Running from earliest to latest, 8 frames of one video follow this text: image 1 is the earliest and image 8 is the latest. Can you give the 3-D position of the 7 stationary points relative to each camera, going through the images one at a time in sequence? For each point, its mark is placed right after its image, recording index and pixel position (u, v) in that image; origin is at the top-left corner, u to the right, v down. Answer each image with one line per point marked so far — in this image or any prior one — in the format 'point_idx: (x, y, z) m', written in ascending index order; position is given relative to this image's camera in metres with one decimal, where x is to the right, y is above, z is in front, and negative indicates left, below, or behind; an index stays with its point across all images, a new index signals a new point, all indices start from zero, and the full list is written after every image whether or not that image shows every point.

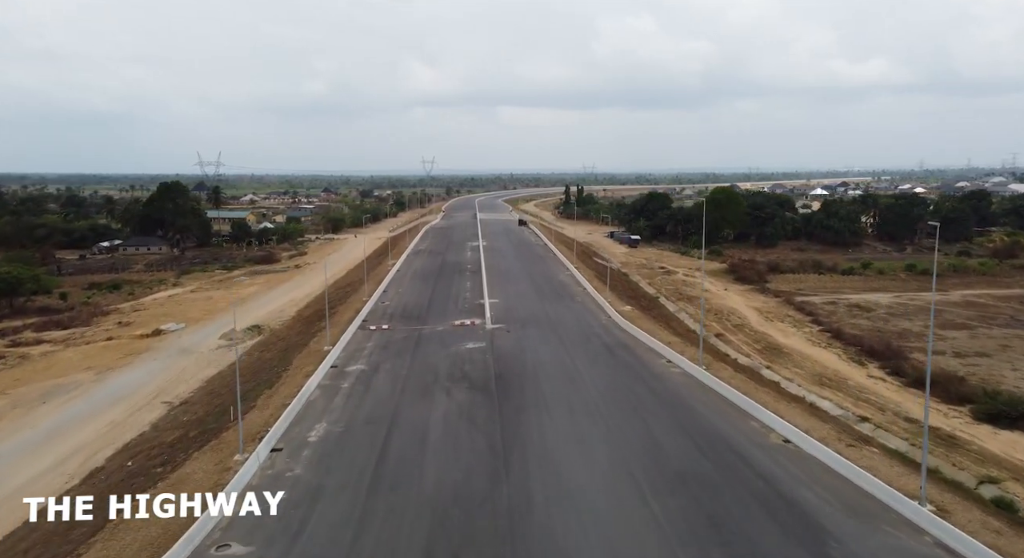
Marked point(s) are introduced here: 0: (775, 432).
0: (+7.0, -4.1, +19.8) m
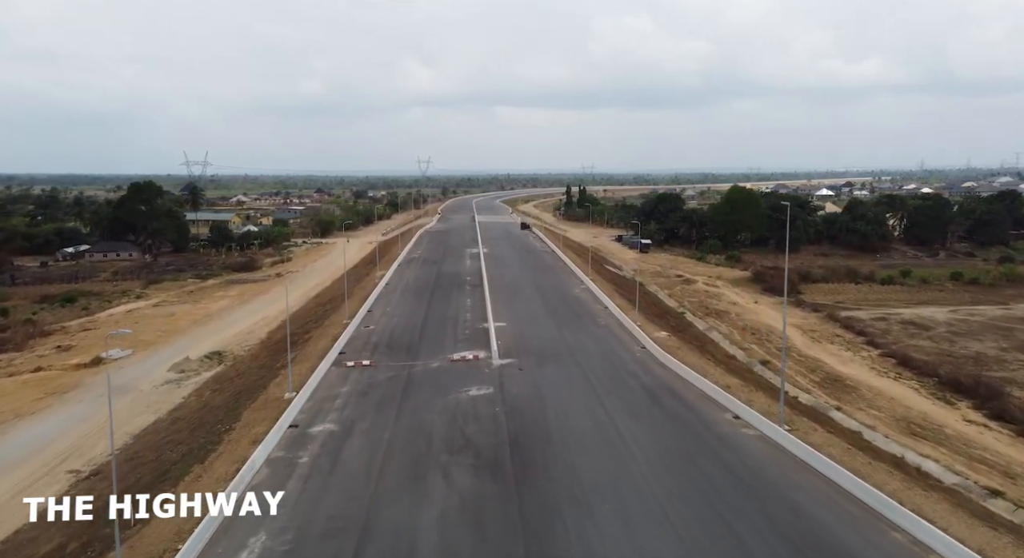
0: (+7.5, -4.9, +13.4) m
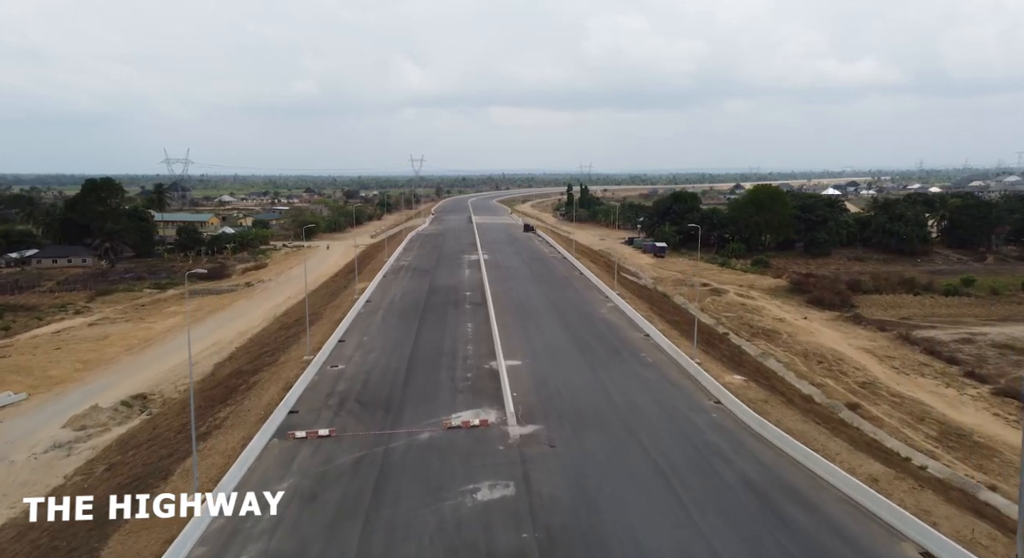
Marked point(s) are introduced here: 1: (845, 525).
0: (+8.1, -5.6, +5.5) m
1: (+6.1, -4.4, +13.7) m
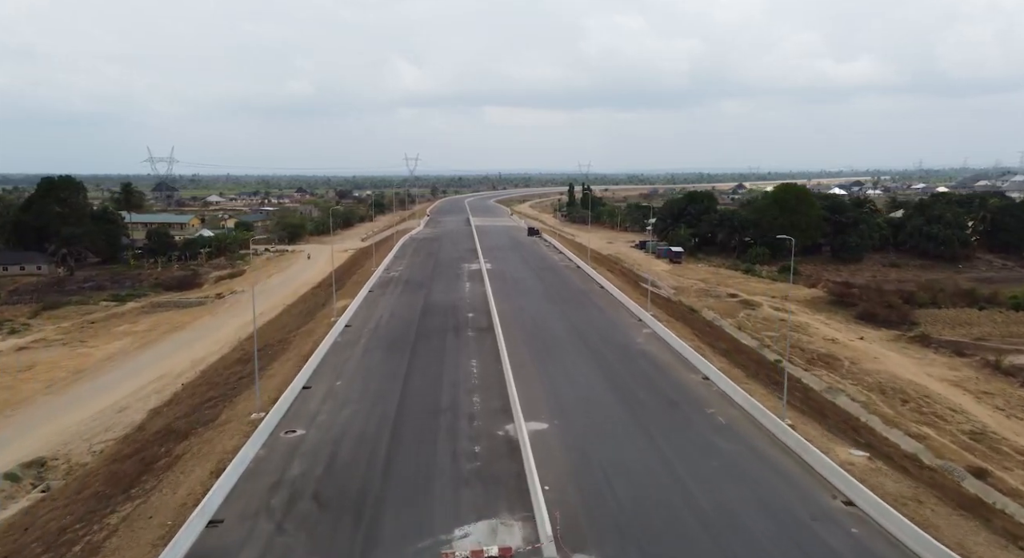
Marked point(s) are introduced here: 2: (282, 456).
0: (+8.8, -6.3, -0.9) m
1: (+6.8, -5.1, +7.3) m
2: (-4.9, -3.7, +15.9) m
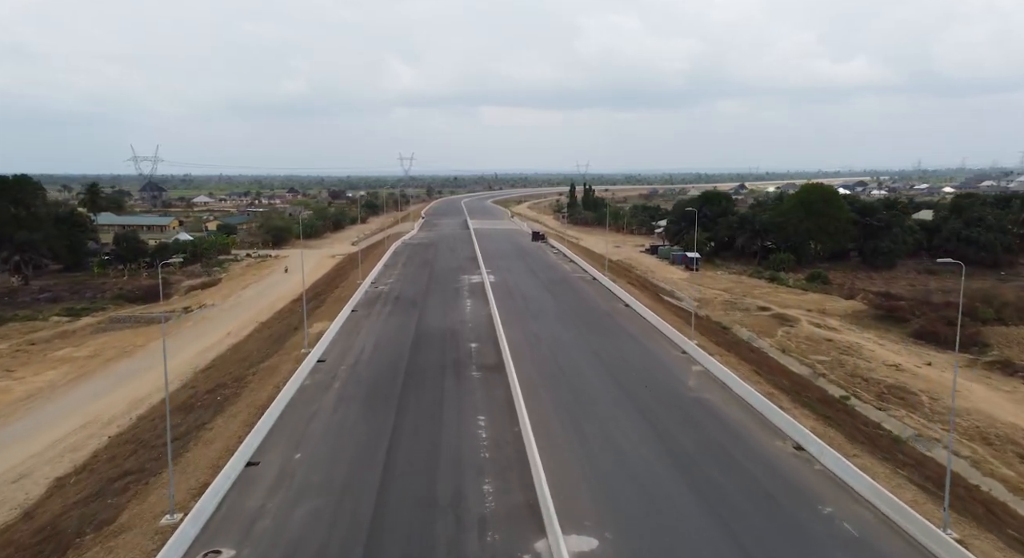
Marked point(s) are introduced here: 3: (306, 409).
0: (+9.4, -7.0, -6.6) m
1: (+7.3, -5.8, +1.7) m
2: (-4.4, -4.4, +10.2) m
3: (-5.1, -3.2, +18.2) m
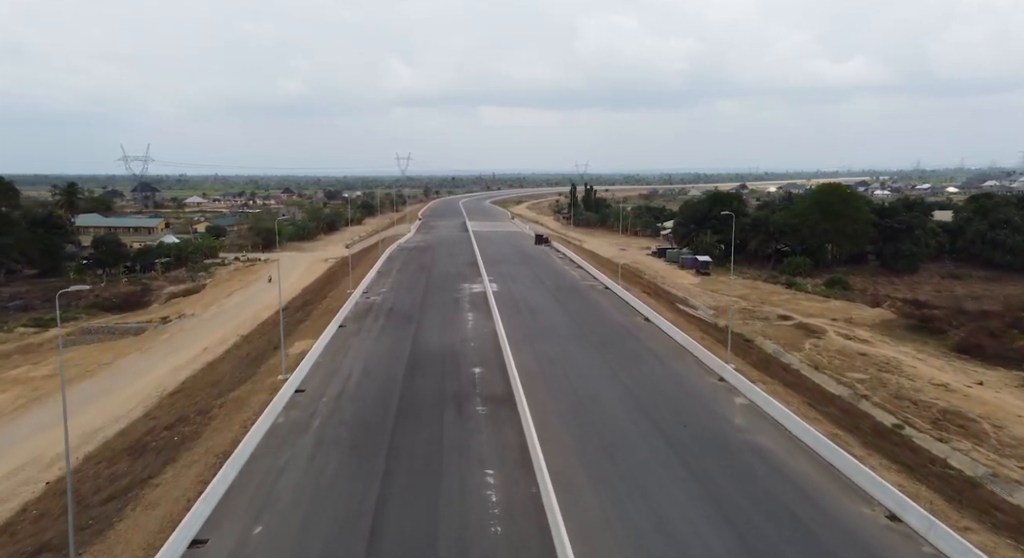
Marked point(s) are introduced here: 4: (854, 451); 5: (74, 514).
0: (+9.8, -7.4, -9.8) m
1: (+7.7, -6.2, -1.5) m
2: (-4.1, -4.8, +6.9) m
3: (-4.9, -3.7, +14.9) m
4: (+8.3, -3.7, +18.2) m
5: (-8.4, -4.5, +14.6) m
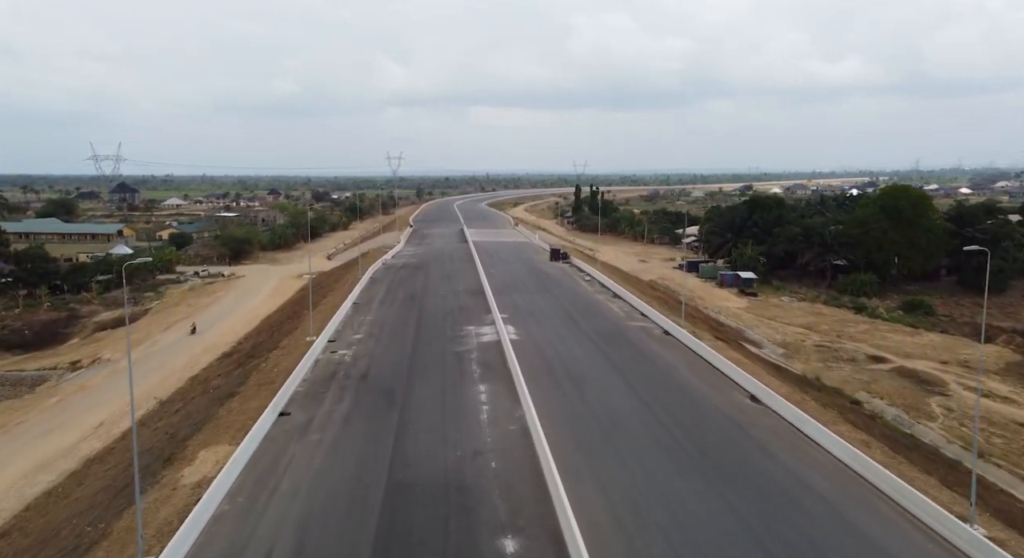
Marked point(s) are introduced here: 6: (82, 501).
0: (+11.0, -8.7, -19.6) m
1: (+8.8, -7.6, -11.3) m
2: (-3.0, -6.2, -3.0) m
3: (-3.8, -5.1, +5.0) m
4: (+9.3, -5.1, +8.4) m
5: (-7.4, -5.9, +4.6) m
6: (-8.7, -4.4, +15.5) m
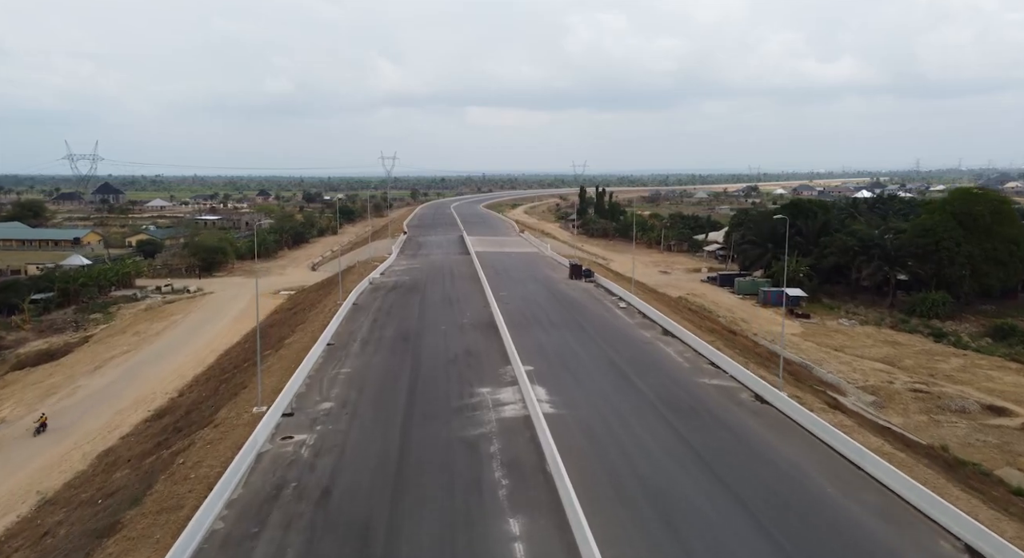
0: (+12.1, -9.8, -27.0) m
1: (+9.8, -8.7, -18.8) m
2: (-2.1, -7.3, -10.5) m
3: (-2.9, -6.1, -2.5) m
4: (+10.2, -6.1, +1.0) m
5: (-6.5, -7.0, -2.9) m
6: (-7.9, -5.5, +8.0) m
